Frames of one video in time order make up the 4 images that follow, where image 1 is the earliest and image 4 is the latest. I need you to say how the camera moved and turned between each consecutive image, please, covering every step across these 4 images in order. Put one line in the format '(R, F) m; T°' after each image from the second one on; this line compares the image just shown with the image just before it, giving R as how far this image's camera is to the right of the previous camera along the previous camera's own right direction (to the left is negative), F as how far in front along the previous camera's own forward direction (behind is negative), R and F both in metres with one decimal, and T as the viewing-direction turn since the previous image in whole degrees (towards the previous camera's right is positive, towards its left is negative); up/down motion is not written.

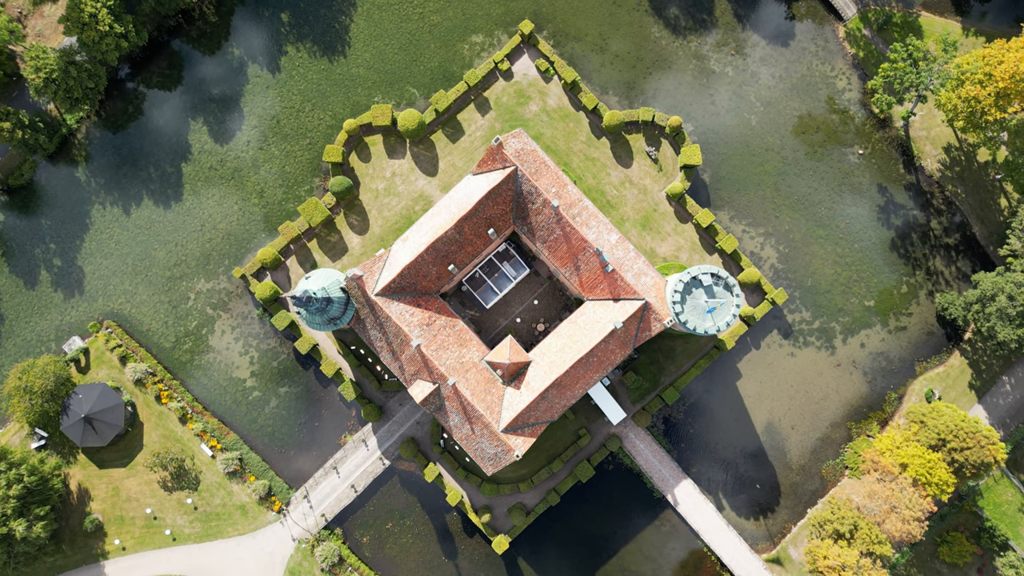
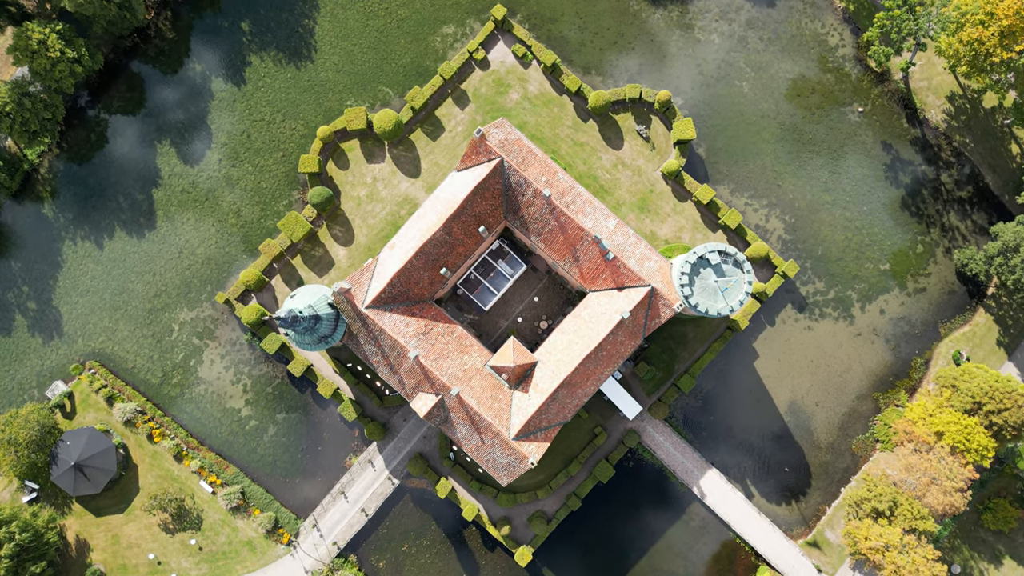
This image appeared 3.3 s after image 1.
(+0.1, +2.2) m; 0°
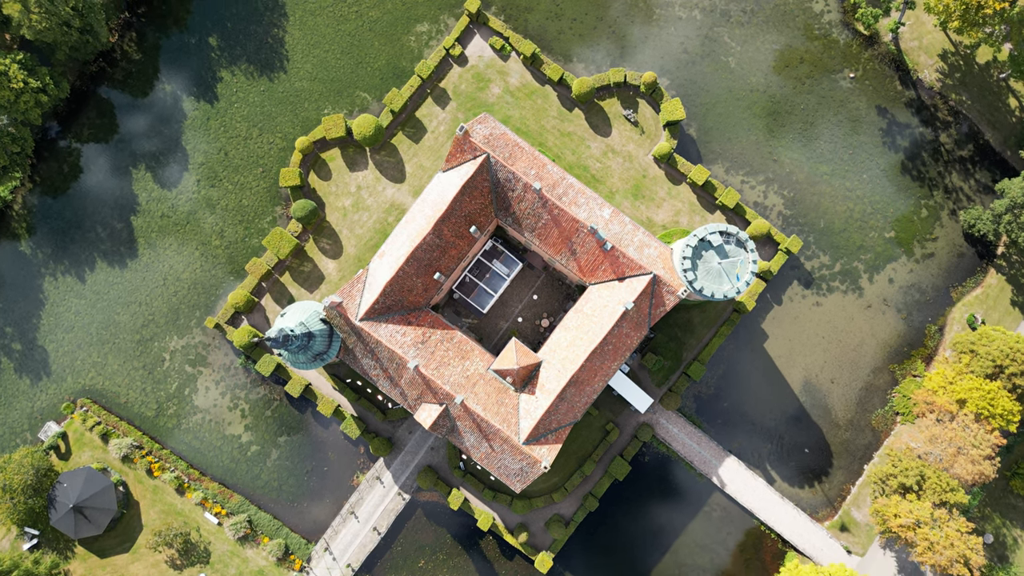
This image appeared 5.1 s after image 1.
(+0.1, +1.3) m; 0°
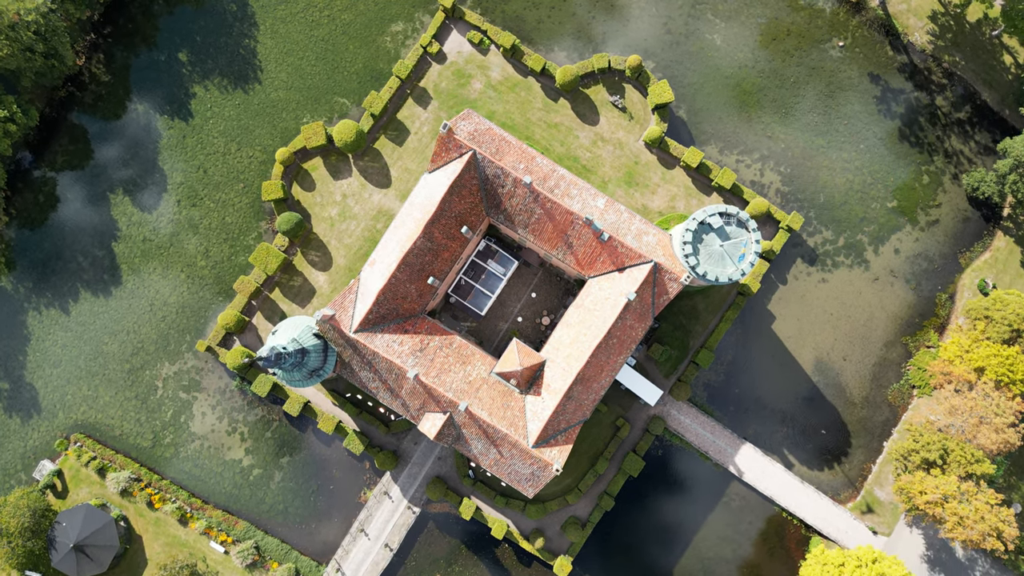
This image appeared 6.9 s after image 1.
(+0.1, +1.2) m; 0°
